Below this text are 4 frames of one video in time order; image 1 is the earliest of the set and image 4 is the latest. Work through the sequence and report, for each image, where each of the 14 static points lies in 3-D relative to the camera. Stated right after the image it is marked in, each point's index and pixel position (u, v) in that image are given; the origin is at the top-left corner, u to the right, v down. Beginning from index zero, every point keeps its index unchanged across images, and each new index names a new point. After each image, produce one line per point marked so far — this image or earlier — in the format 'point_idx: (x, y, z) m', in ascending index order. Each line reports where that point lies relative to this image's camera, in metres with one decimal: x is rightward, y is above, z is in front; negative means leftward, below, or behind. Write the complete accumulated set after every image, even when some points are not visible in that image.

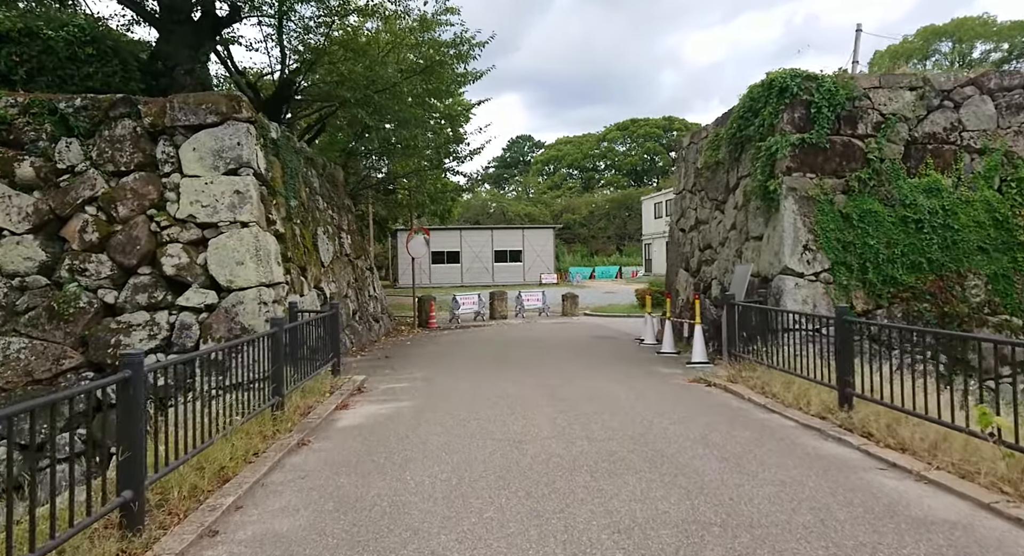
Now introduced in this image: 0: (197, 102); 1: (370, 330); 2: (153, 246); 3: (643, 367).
0: (-4.4, +2.5, +9.4) m
1: (-3.3, -1.2, +15.4) m
2: (-4.9, +0.4, +9.2) m
3: (+2.0, -1.4, +10.4) m
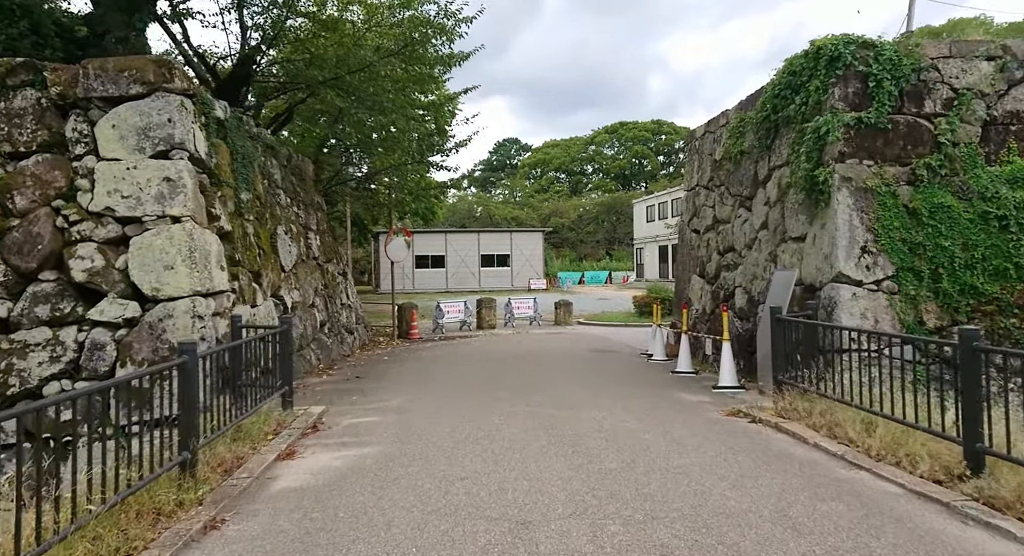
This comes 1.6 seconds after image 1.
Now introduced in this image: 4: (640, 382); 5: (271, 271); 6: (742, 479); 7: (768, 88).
0: (-4.5, +2.4, +7.6) m
1: (-3.5, -1.3, +13.7) m
2: (-5.0, +0.4, +7.4) m
3: (+1.9, -1.5, +8.7) m
4: (+1.9, -1.5, +9.6) m
5: (-3.7, +0.1, +10.2) m
6: (+1.7, -1.4, +4.8) m
7: (+3.5, +2.6, +9.3) m
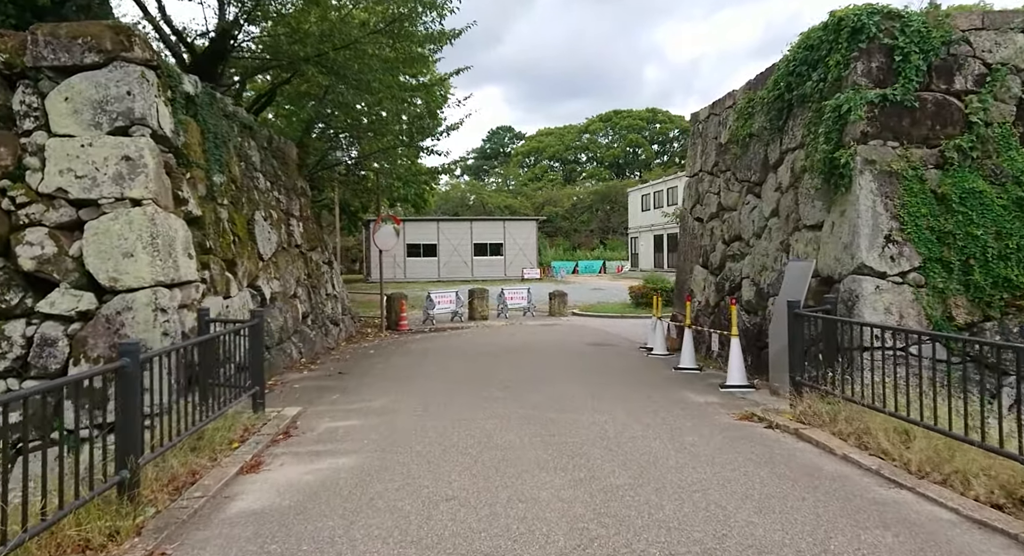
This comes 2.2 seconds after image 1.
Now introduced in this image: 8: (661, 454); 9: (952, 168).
0: (-4.5, +2.5, +6.9) m
1: (-3.6, -1.1, +13.0) m
2: (-5.0, +0.5, +6.7) m
3: (+1.8, -1.4, +8.1) m
4: (+1.8, -1.4, +9.0) m
5: (-3.8, +0.3, +9.5) m
6: (+1.6, -1.4, +4.2) m
7: (+3.5, +2.7, +8.6) m
8: (+1.2, -1.4, +5.2) m
9: (+4.6, +1.1, +6.9) m
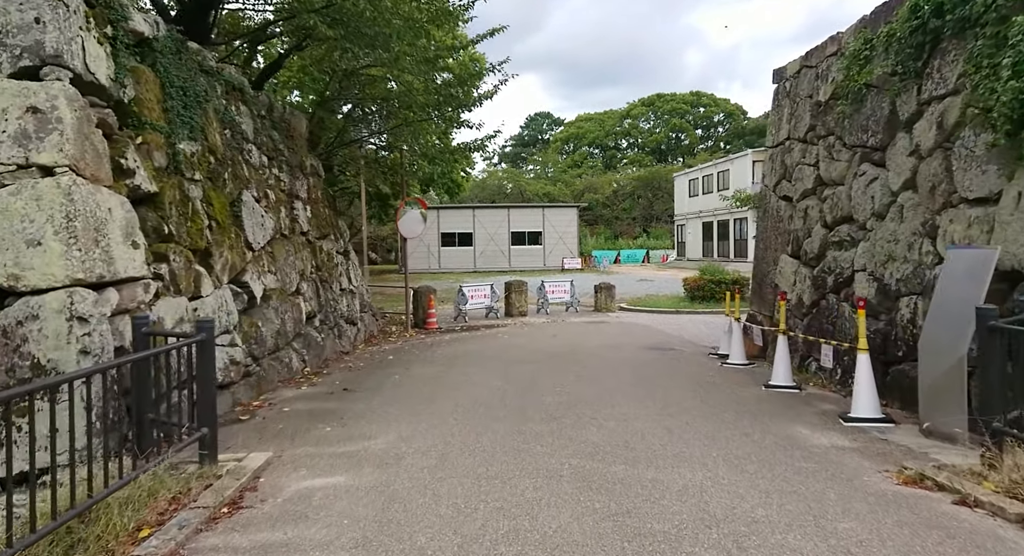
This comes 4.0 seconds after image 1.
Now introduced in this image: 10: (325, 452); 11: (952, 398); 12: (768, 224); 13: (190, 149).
0: (-4.2, +2.5, +5.0) m
1: (-2.9, -1.0, +11.2) m
2: (-4.7, +0.5, +4.9) m
3: (+2.3, -1.3, +6.0) m
4: (+2.2, -1.3, +6.9) m
5: (-3.2, +0.3, +7.7) m
6: (+1.8, -1.4, +2.1) m
7: (+3.9, +2.8, +6.3) m
8: (+1.5, -1.4, +3.2) m
9: (+4.9, +1.2, +4.6) m
10: (-1.5, -1.4, +5.3) m
11: (+3.3, -0.9, +5.2) m
12: (+4.0, +0.8, +10.5) m
13: (-3.4, +1.3, +7.1) m
